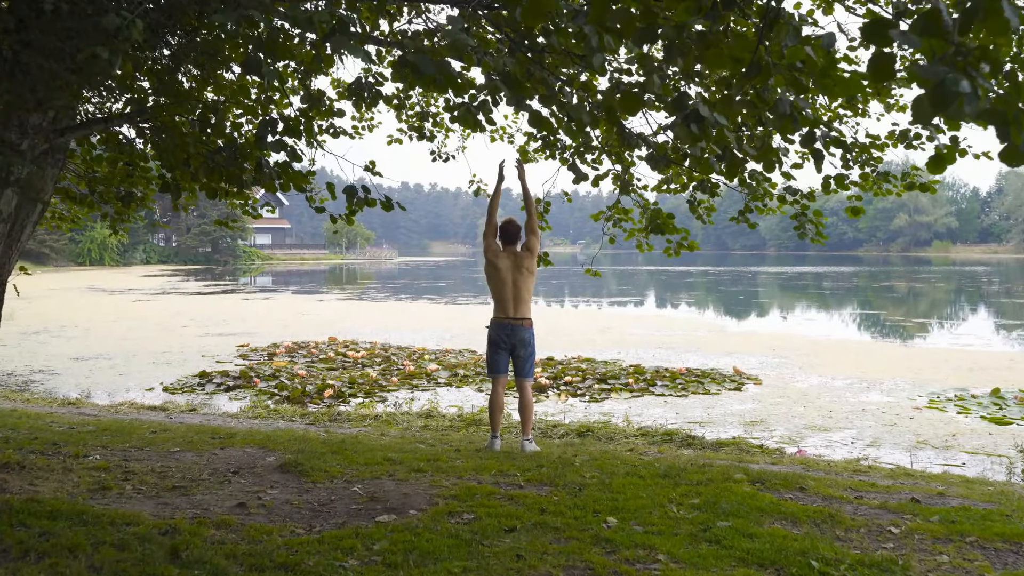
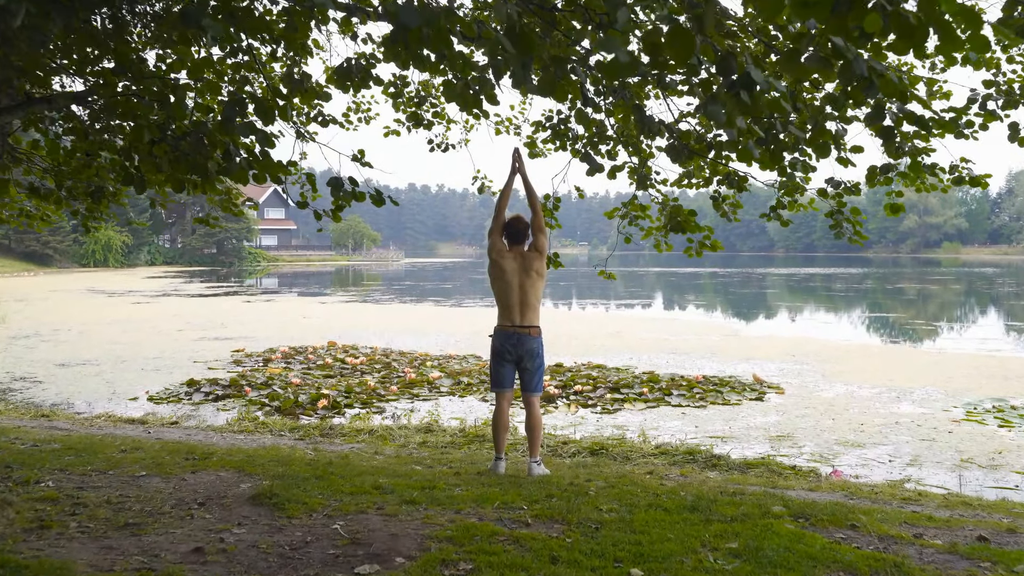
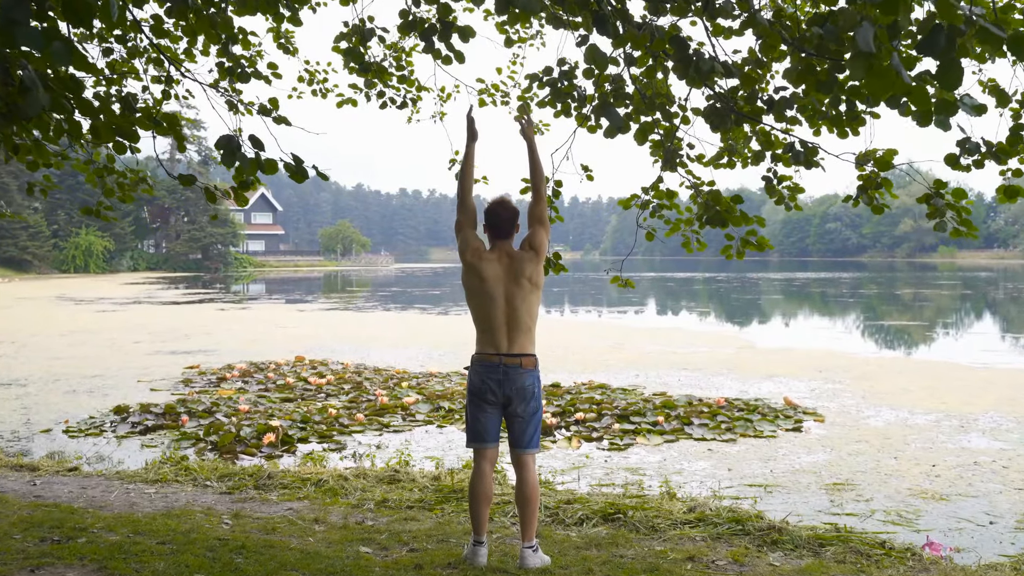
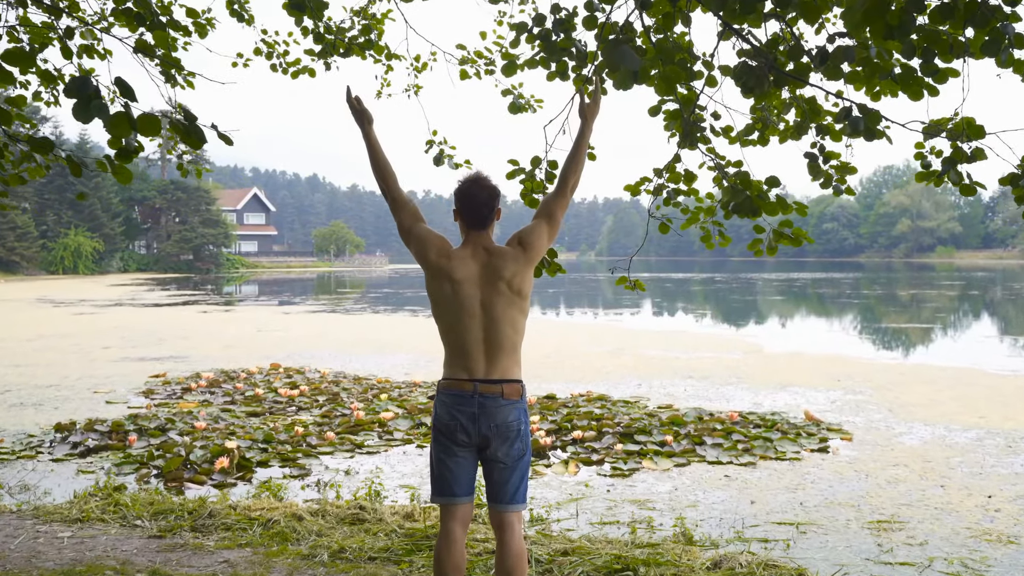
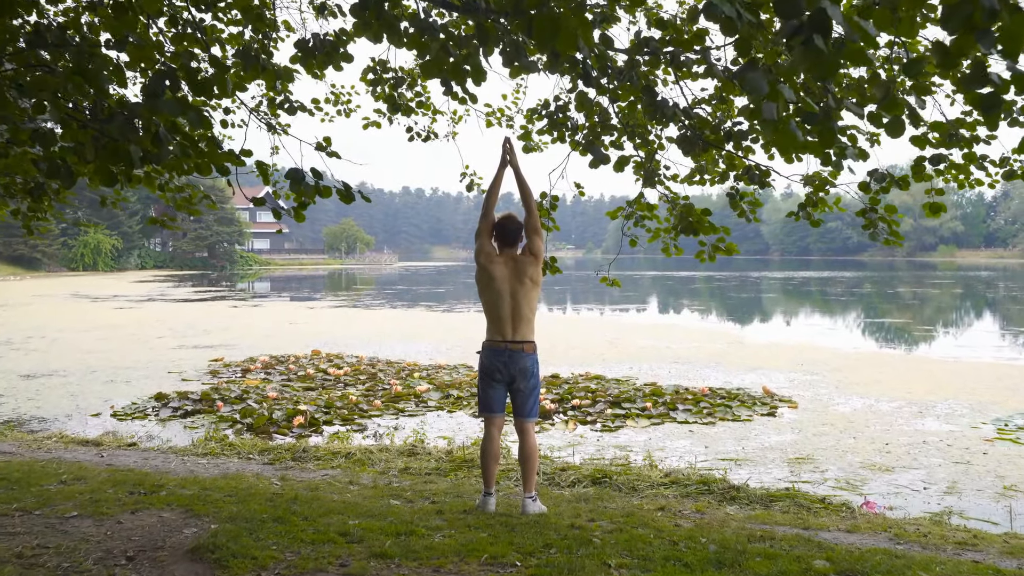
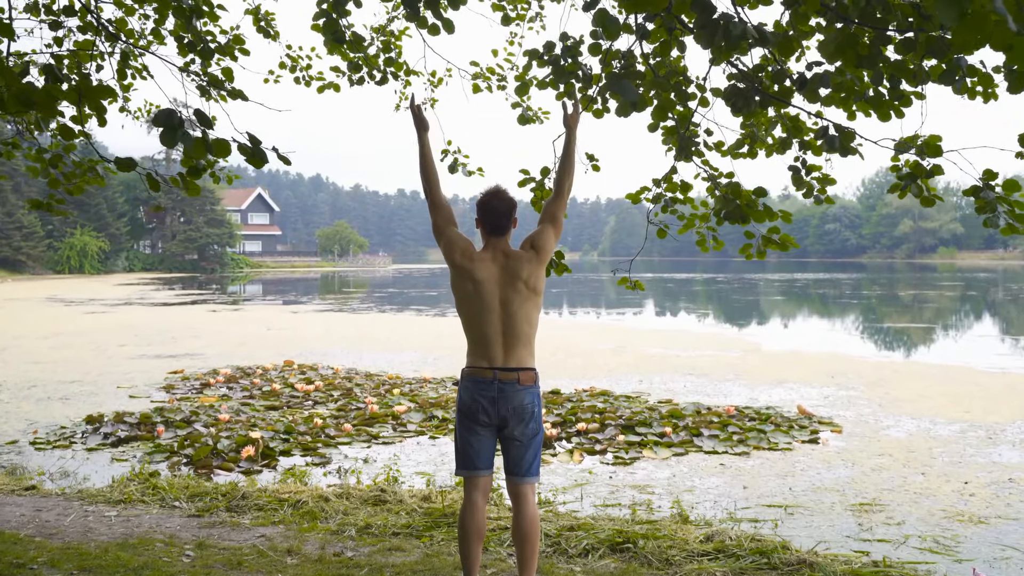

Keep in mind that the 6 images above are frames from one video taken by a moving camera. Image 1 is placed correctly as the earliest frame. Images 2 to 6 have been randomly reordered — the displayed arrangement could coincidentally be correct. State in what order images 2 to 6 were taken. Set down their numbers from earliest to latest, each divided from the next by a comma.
2, 5, 3, 6, 4
